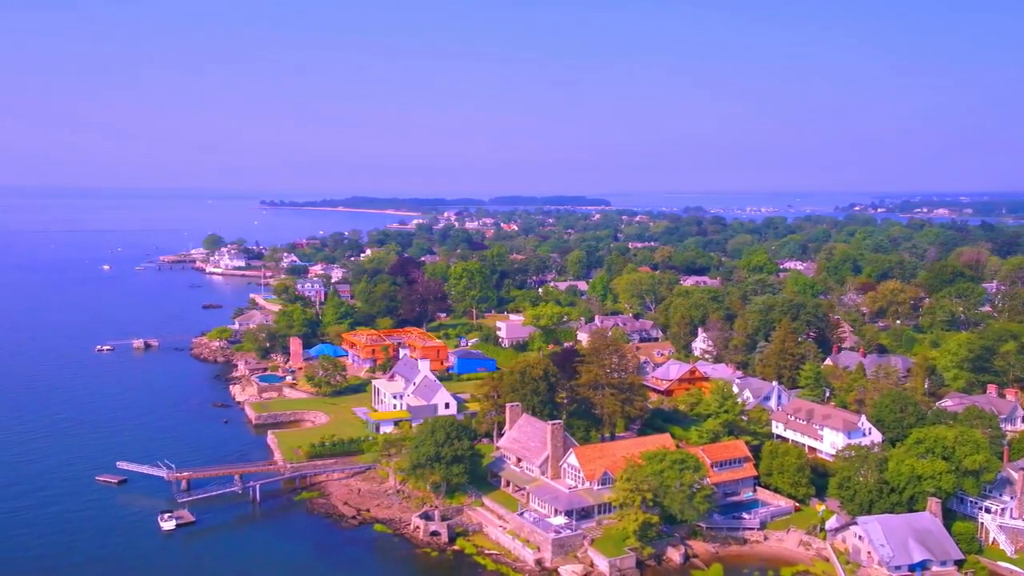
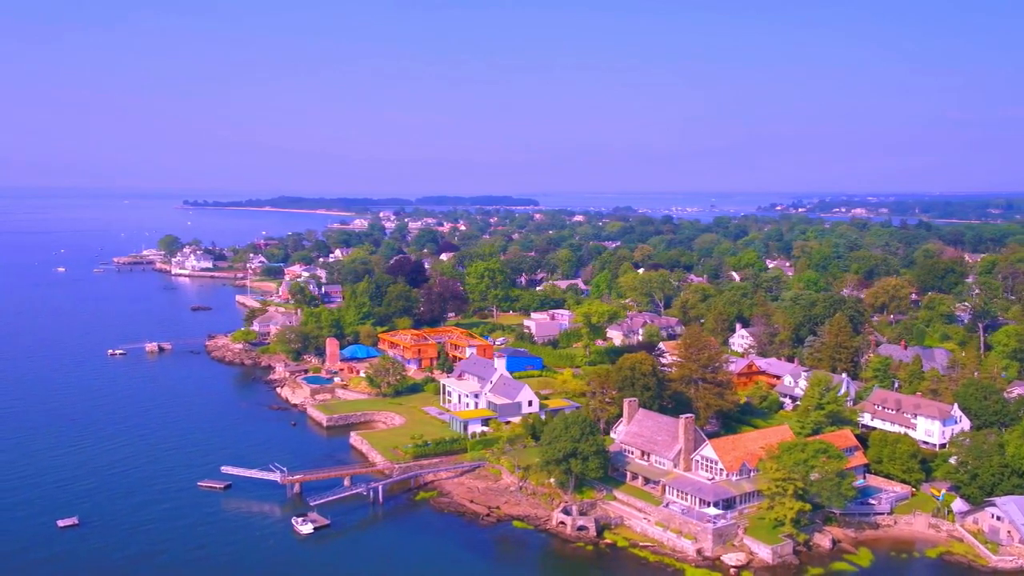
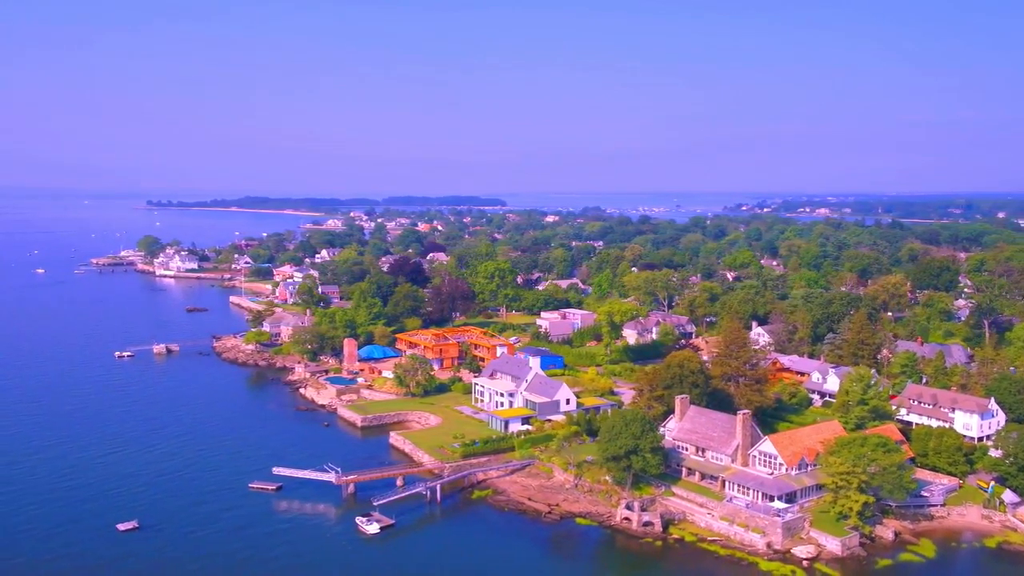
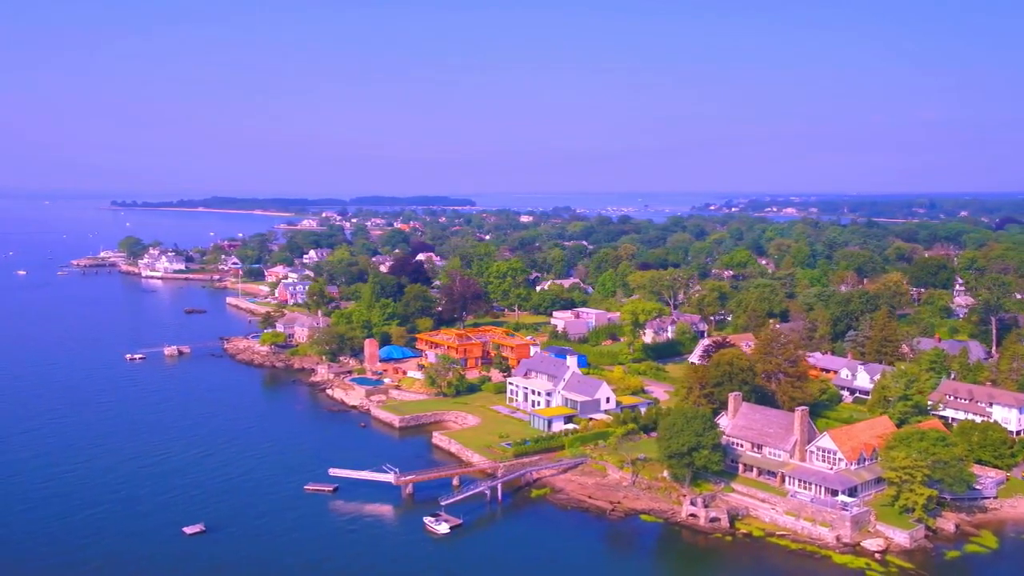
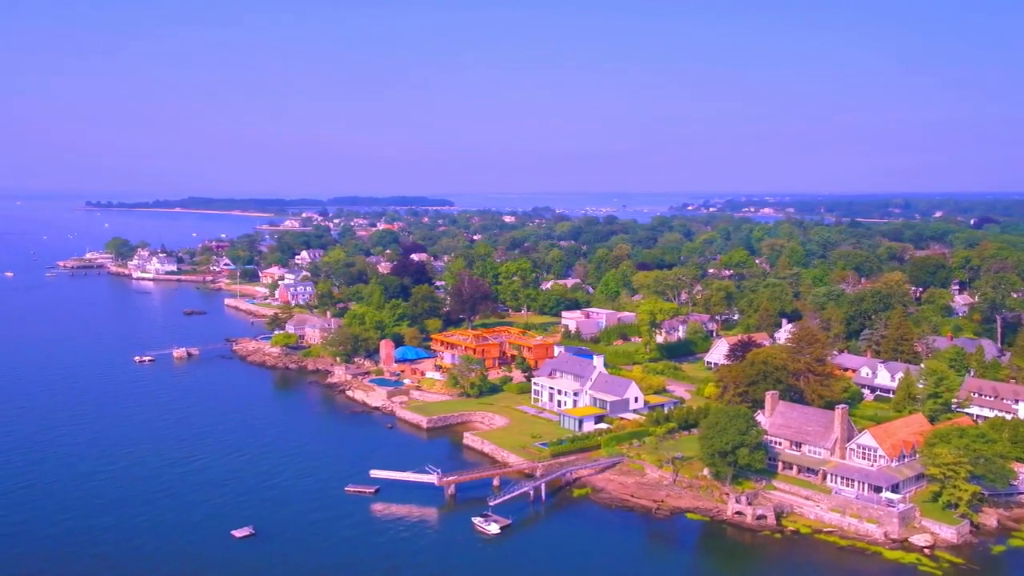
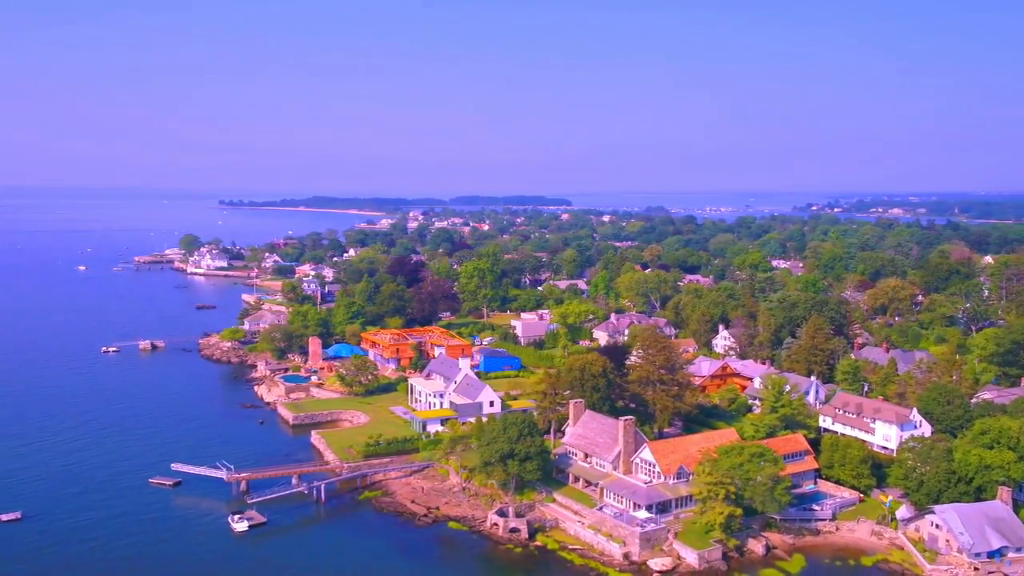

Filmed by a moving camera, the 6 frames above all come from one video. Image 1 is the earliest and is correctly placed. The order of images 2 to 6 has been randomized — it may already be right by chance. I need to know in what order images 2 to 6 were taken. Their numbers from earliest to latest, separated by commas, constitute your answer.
6, 2, 3, 4, 5
